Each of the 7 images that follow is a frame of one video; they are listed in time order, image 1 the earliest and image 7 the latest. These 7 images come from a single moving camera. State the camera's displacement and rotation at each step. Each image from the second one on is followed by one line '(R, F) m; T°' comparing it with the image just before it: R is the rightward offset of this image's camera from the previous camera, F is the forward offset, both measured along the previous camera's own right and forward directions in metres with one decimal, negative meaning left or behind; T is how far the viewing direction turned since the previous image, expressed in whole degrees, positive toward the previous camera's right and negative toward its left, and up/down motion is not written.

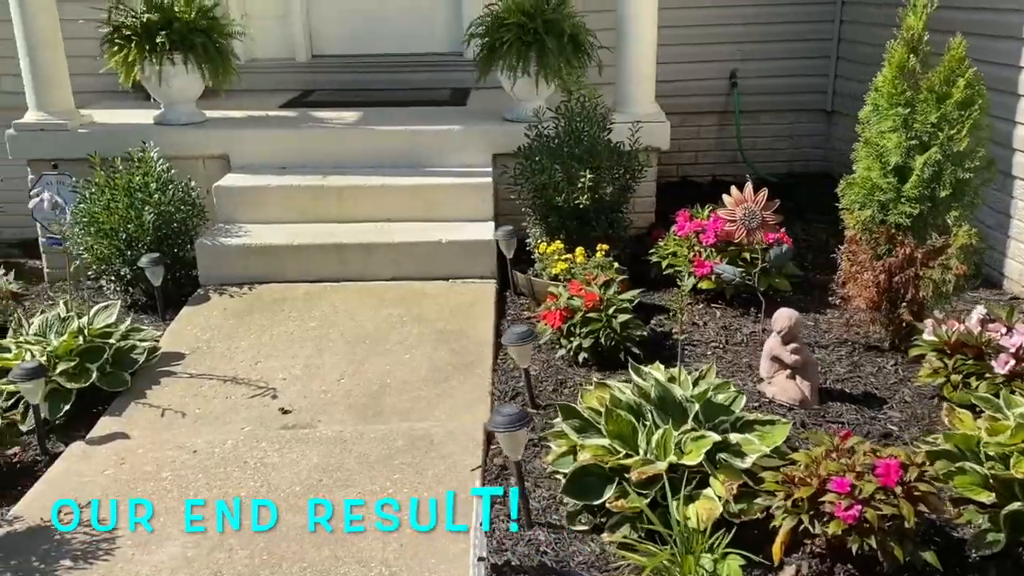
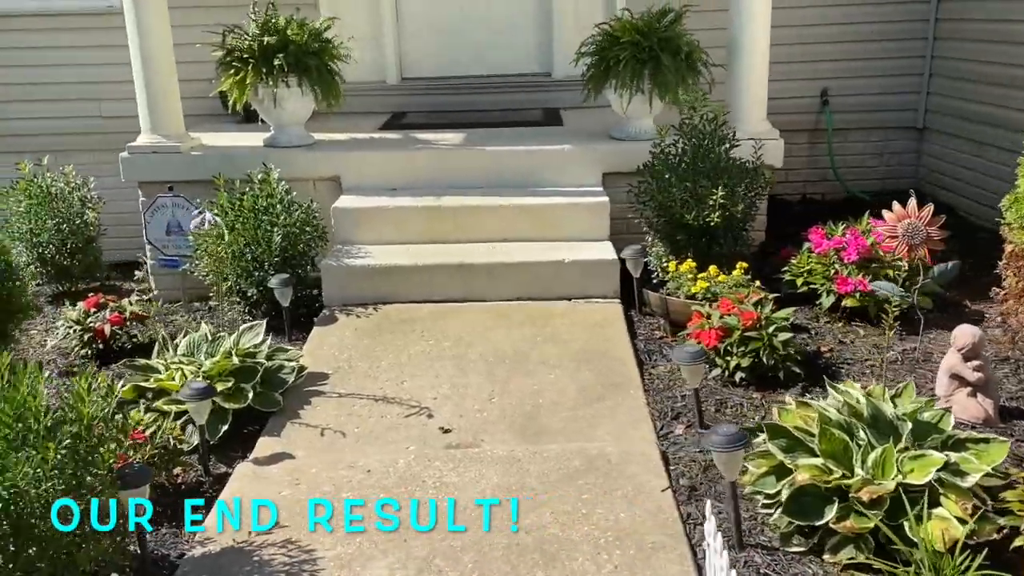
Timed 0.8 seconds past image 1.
(-0.7, 0.0) m; -1°
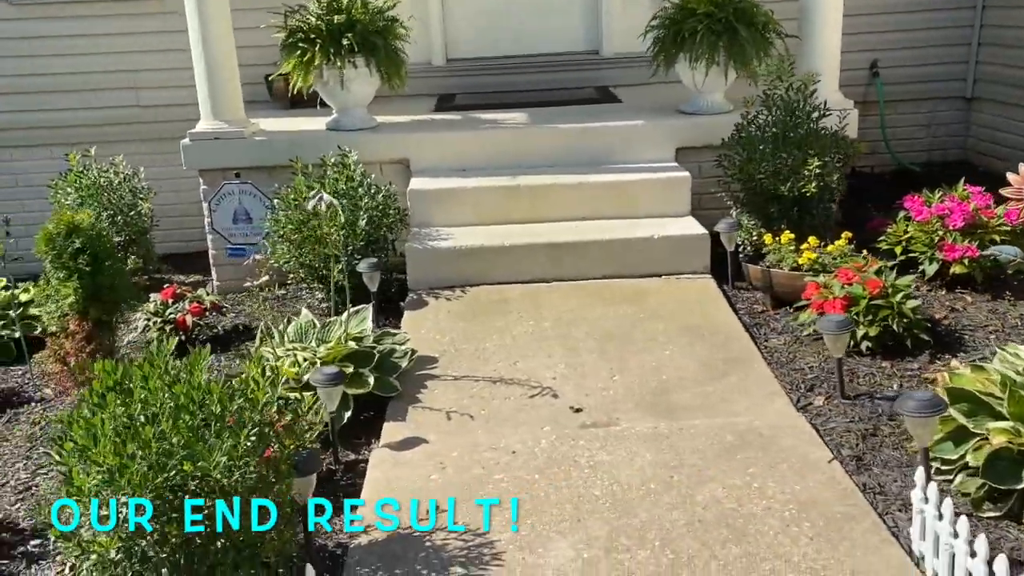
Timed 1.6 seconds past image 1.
(-0.7, +0.1) m; +1°
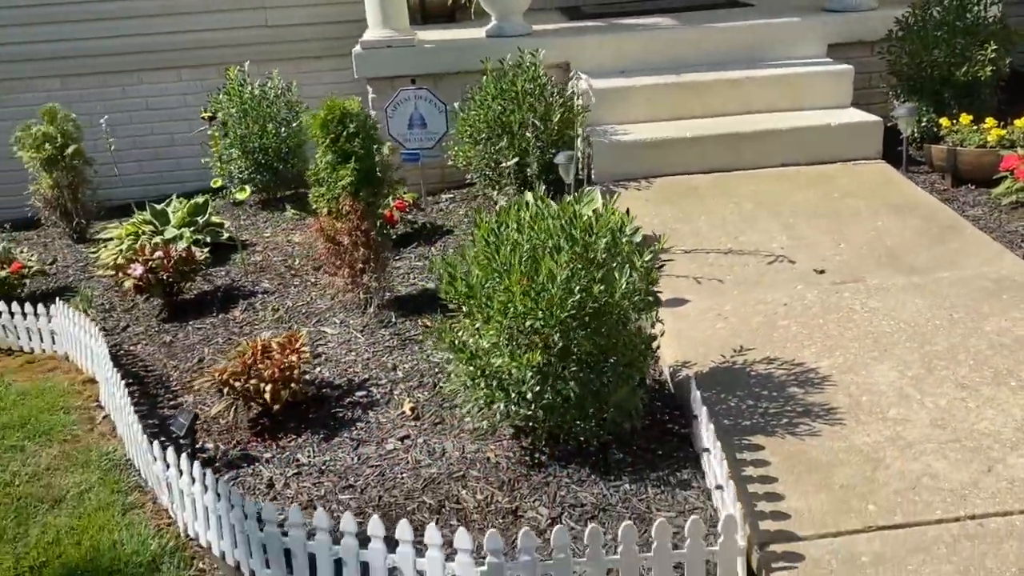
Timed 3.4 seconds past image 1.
(-1.2, -0.3) m; +1°
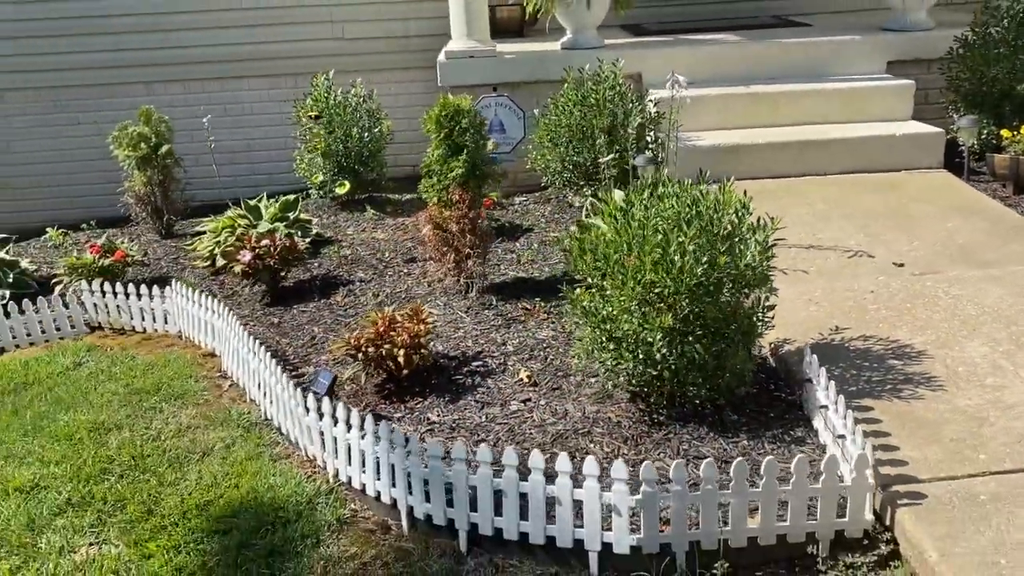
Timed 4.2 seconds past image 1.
(-0.4, -0.3) m; -1°
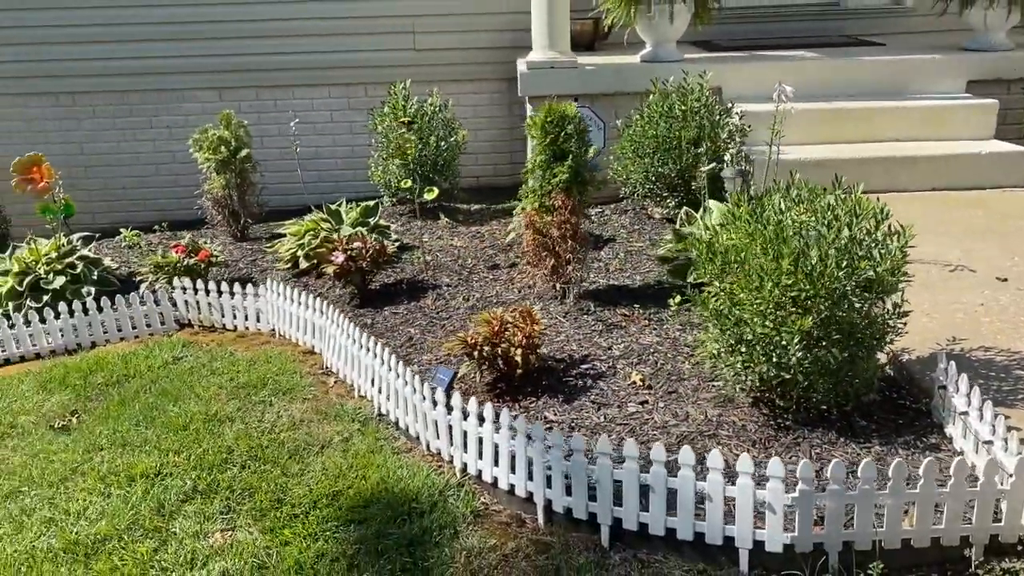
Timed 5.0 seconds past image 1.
(-0.4, 0.0) m; -1°
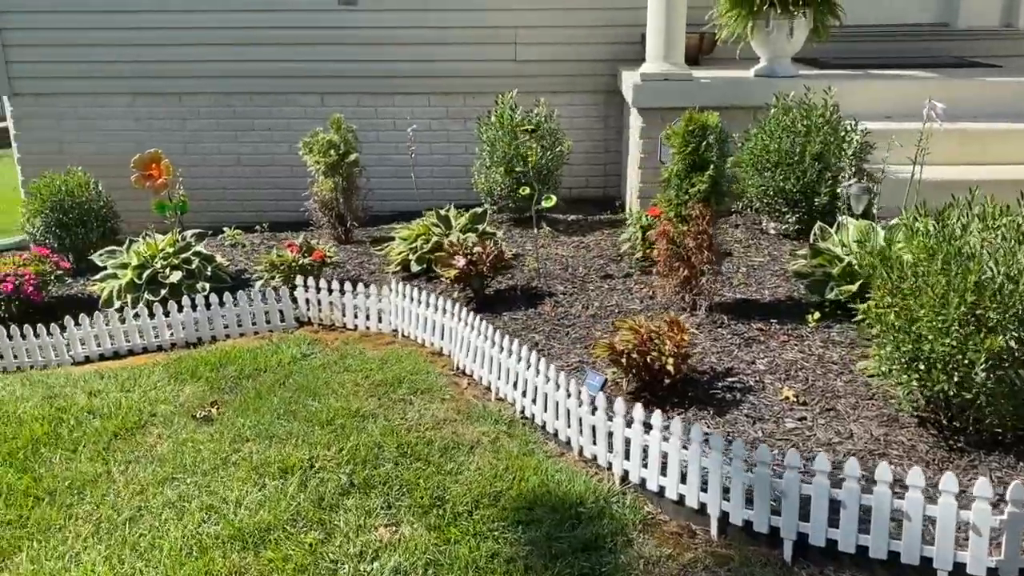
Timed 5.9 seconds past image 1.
(-0.5, 0.0) m; -3°
